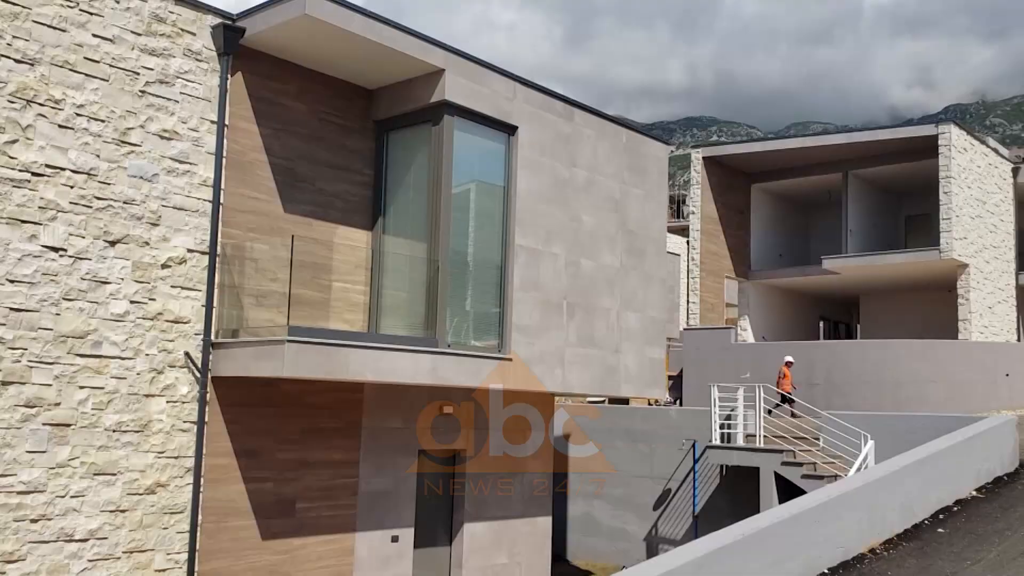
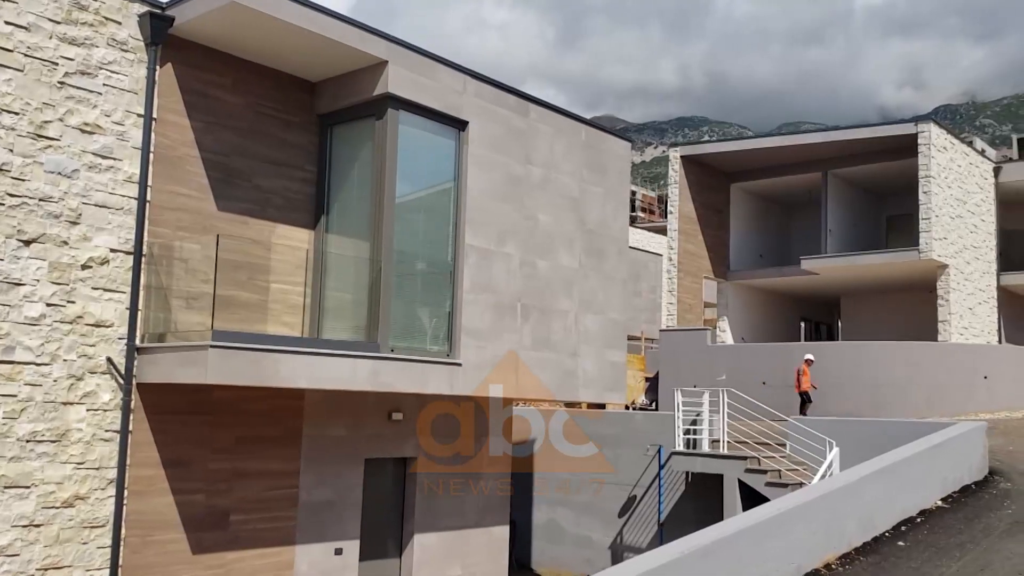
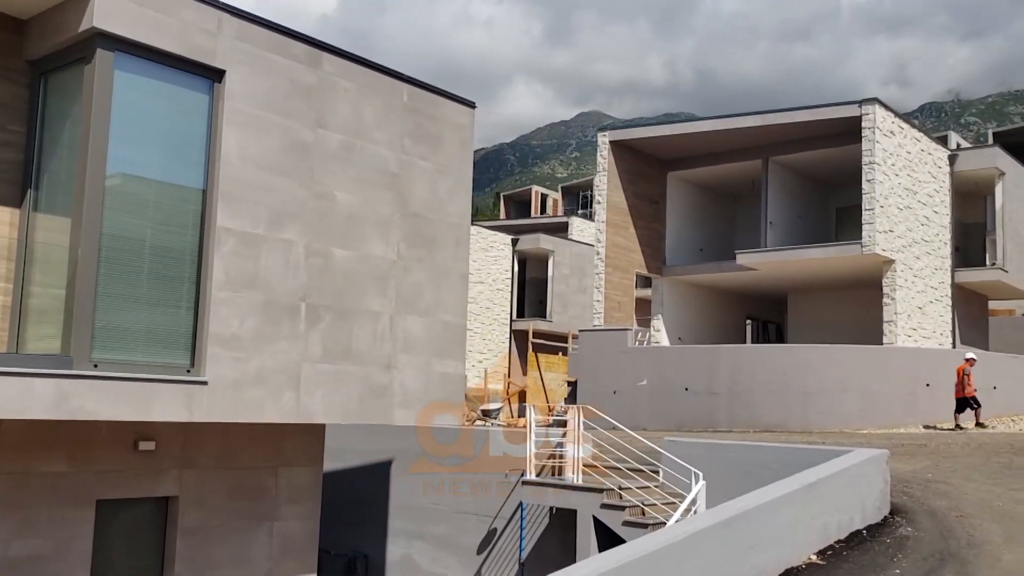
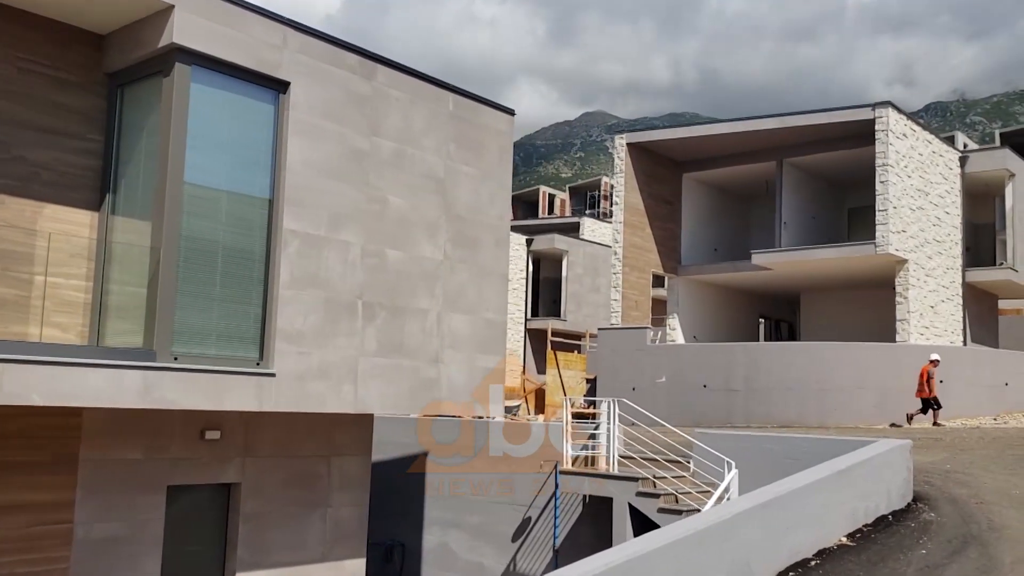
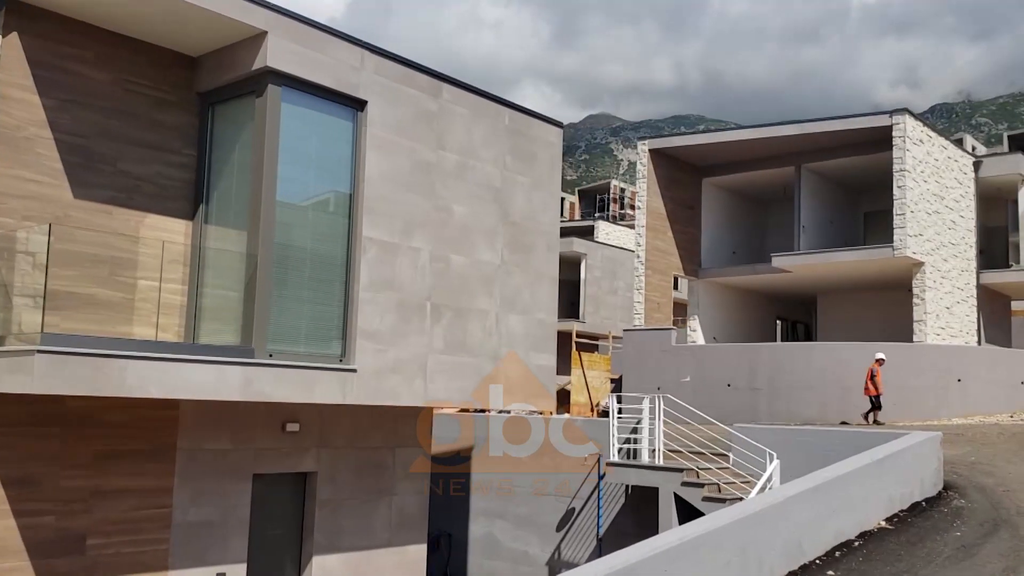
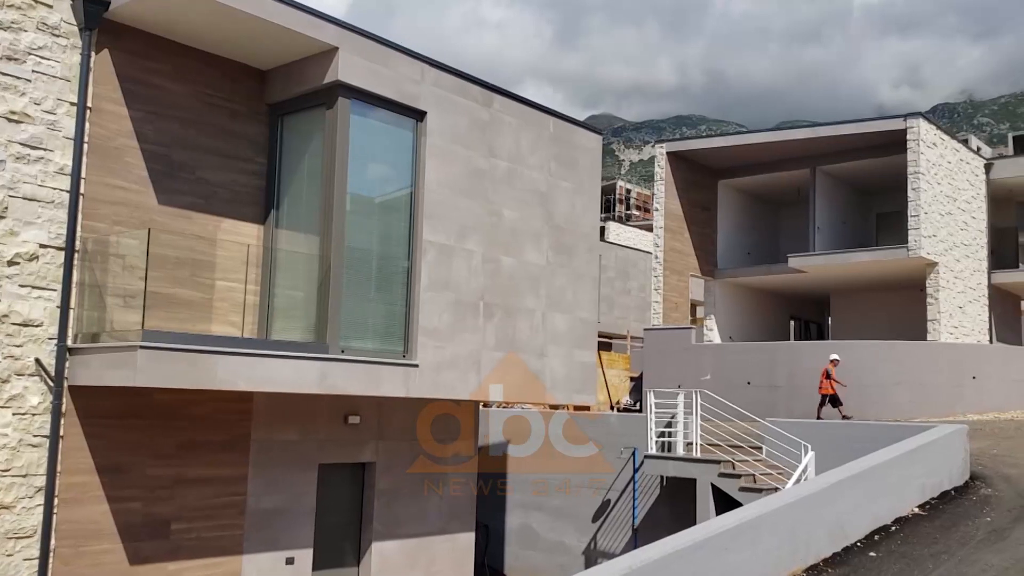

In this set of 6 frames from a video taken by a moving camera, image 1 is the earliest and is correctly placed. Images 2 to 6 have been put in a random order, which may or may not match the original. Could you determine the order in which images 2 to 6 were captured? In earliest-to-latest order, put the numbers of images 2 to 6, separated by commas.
2, 6, 5, 4, 3
